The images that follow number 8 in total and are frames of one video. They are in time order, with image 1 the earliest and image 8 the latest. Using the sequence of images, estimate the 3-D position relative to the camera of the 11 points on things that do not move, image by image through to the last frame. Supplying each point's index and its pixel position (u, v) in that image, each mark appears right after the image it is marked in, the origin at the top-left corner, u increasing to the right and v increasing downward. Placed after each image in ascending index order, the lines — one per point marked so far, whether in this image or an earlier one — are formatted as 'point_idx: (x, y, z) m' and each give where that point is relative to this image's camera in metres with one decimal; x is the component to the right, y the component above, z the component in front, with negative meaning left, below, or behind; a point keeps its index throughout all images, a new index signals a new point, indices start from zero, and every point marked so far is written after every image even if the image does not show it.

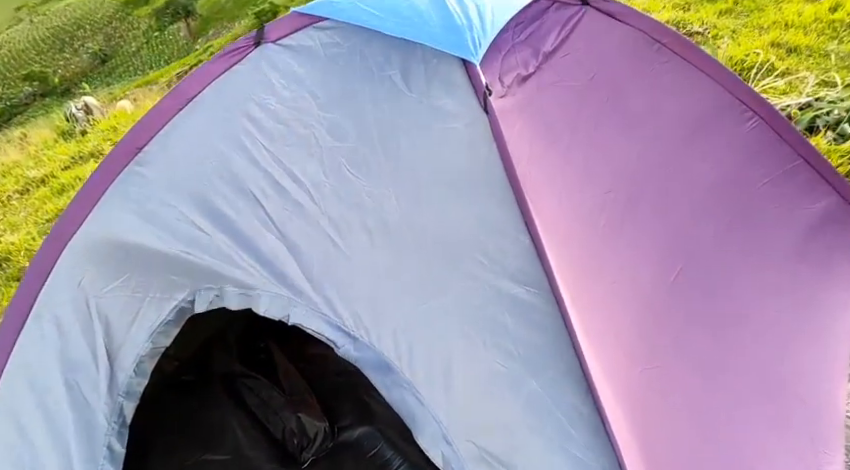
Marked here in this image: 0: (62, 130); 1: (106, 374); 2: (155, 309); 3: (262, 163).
0: (-5.4, +1.6, +8.7) m
1: (-1.0, -0.4, +1.9) m
2: (-0.9, -0.2, +1.9) m
3: (-0.5, +0.2, +1.8) m
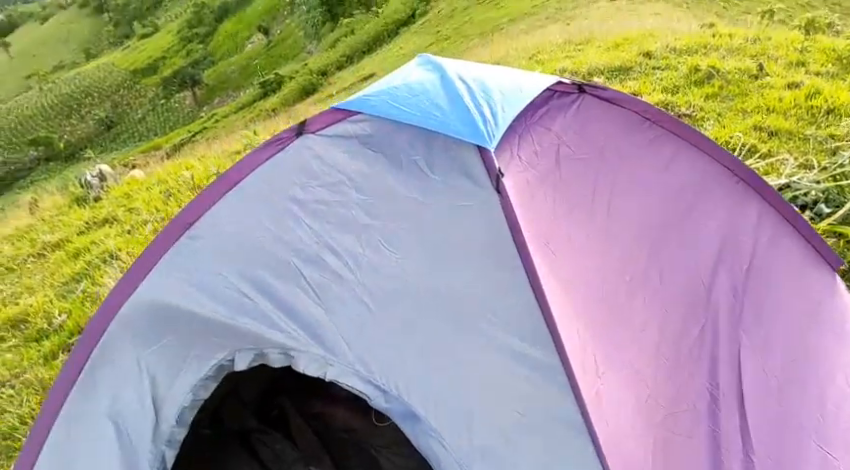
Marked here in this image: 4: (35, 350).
0: (-5.4, +0.6, +9.0) m
1: (-1.0, -0.7, +2.1) m
2: (-0.8, -0.5, +2.0) m
3: (-0.4, 0.0, +2.0) m
4: (-2.8, -0.8, +4.1) m
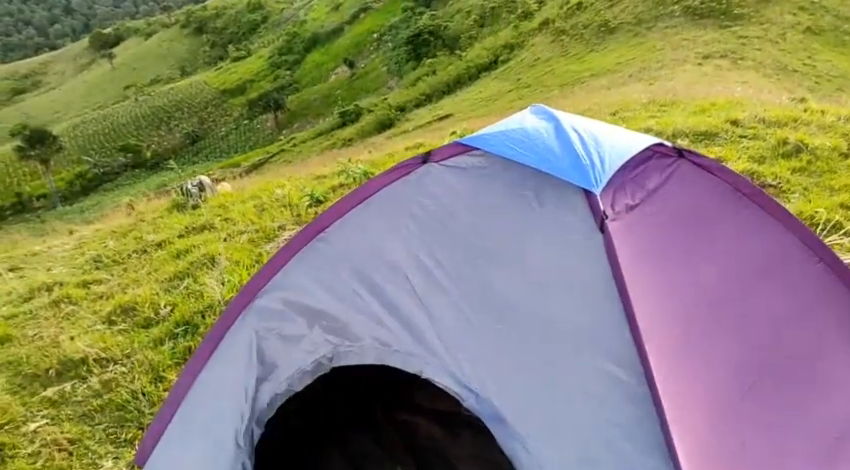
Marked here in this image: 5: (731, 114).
0: (-4.2, +0.6, +9.8) m
1: (-0.6, -0.7, +2.4) m
2: (-0.4, -0.5, +2.3) m
3: (0.0, -0.1, +2.3) m
4: (-2.2, -0.8, +4.6) m
5: (+5.1, +1.9, +9.5) m
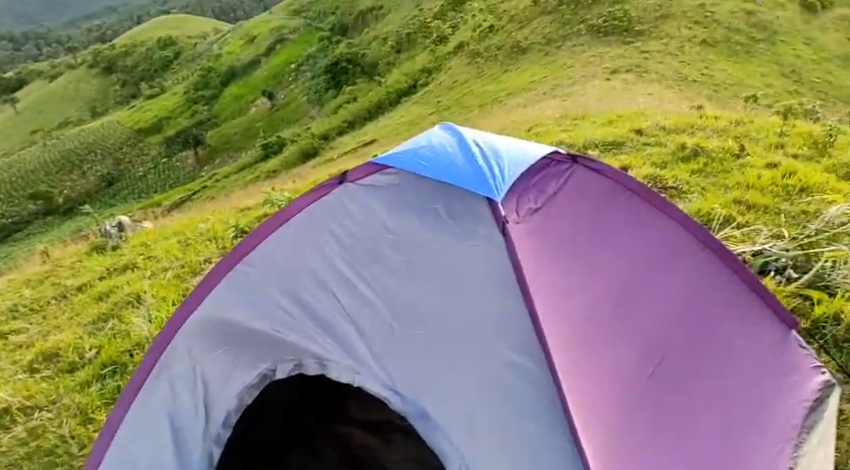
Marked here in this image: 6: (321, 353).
0: (-5.4, -0.2, +9.5) m
1: (-0.9, -0.8, +2.5) m
2: (-0.8, -0.6, +2.5) m
3: (-0.4, -0.1, +2.5) m
4: (-2.7, -1.1, +4.5) m
5: (+3.7, +1.9, +10.3) m
6: (-0.4, -0.5, +2.4) m
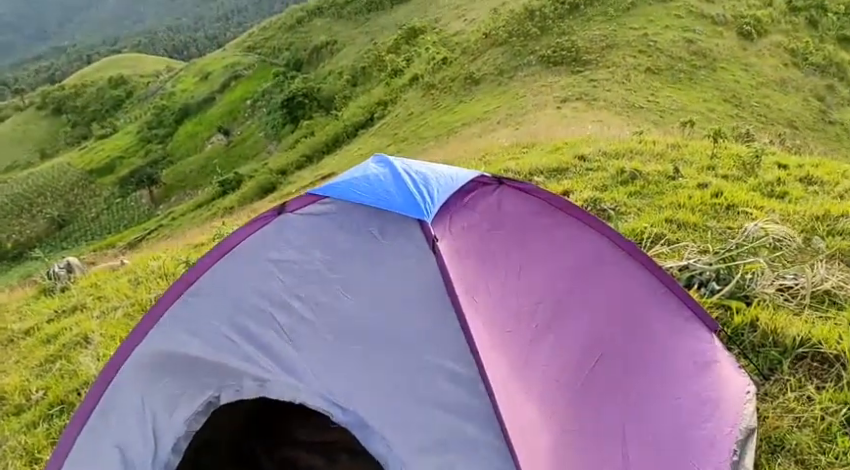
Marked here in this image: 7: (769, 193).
0: (-6.1, -0.8, +9.3) m
1: (-1.2, -0.9, +2.5) m
2: (-1.0, -0.7, +2.6) m
3: (-0.7, -0.3, +2.7) m
4: (-3.1, -1.4, +4.4) m
5: (+2.8, +1.6, +10.8) m
6: (-0.7, -0.6, +2.5) m
7: (+4.2, +0.5, +6.9) m
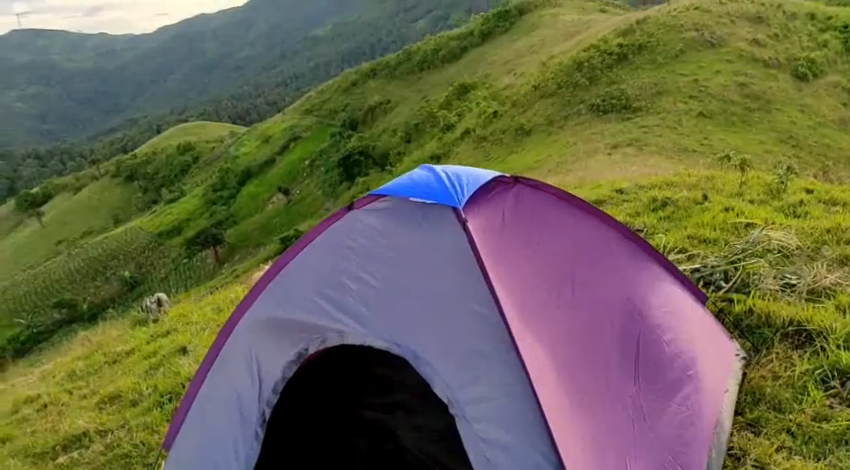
0: (-5.2, -1.6, +10.6) m
1: (-1.0, -0.9, +3.4) m
2: (-0.8, -0.7, +3.4) m
3: (-0.5, -0.2, +3.5) m
4: (-2.7, -1.6, +5.4) m
5: (+3.8, +1.0, +11.4) m
6: (-0.5, -0.6, +3.4) m
7: (+4.7, +0.2, +7.4) m
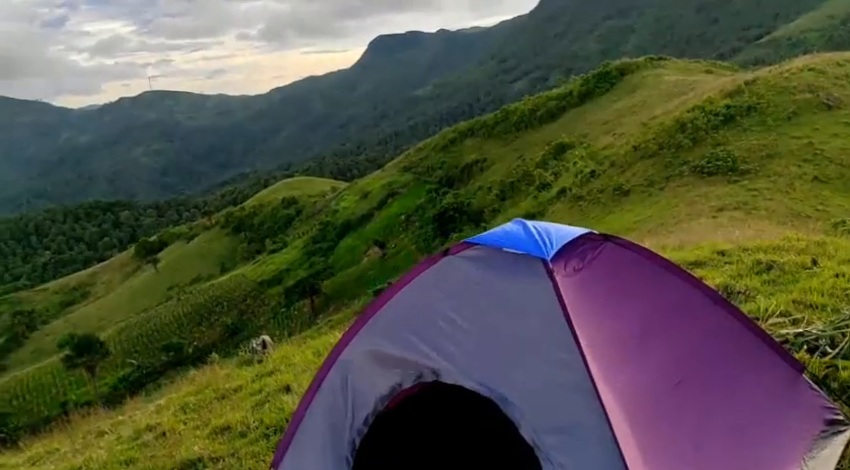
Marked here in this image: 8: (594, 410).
0: (-3.5, -2.5, +11.4) m
1: (-0.4, -1.2, +3.7) m
2: (-0.3, -1.0, +3.7) m
3: (+0.1, -0.6, +3.8) m
4: (-1.9, -2.1, +5.9) m
5: (+5.6, -0.3, +11.0) m
6: (+0.1, -0.9, +3.6) m
7: (+5.9, -0.6, +6.8) m
8: (+0.9, -1.0, +3.0) m
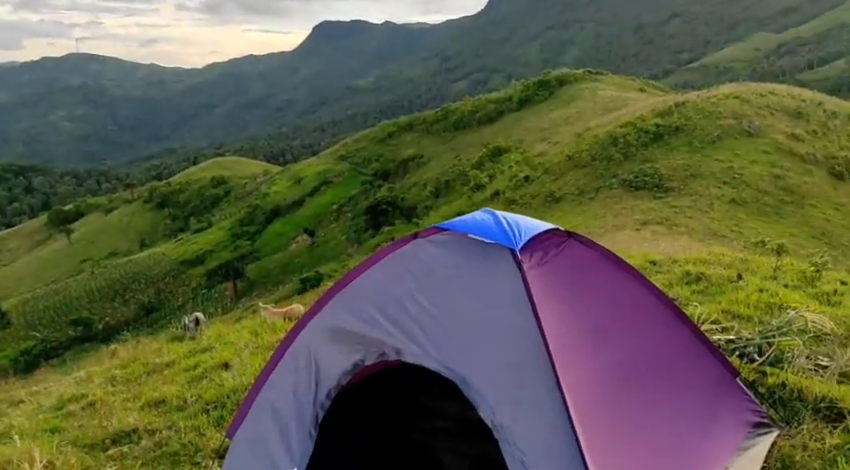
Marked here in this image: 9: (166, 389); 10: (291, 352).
0: (-4.7, -1.9, +11.0) m
1: (-0.7, -1.0, +3.7) m
2: (-0.5, -0.8, +3.7) m
3: (-0.1, -0.4, +3.9) m
4: (-2.4, -1.8, +5.7) m
5: (+4.5, -0.4, +11.6) m
6: (-0.2, -0.7, +3.7) m
7: (+5.3, -0.9, +7.5) m
8: (+0.7, -0.9, +3.2) m
9: (-3.0, -1.8, +6.7) m
10: (-0.9, -0.9, +4.0) m
